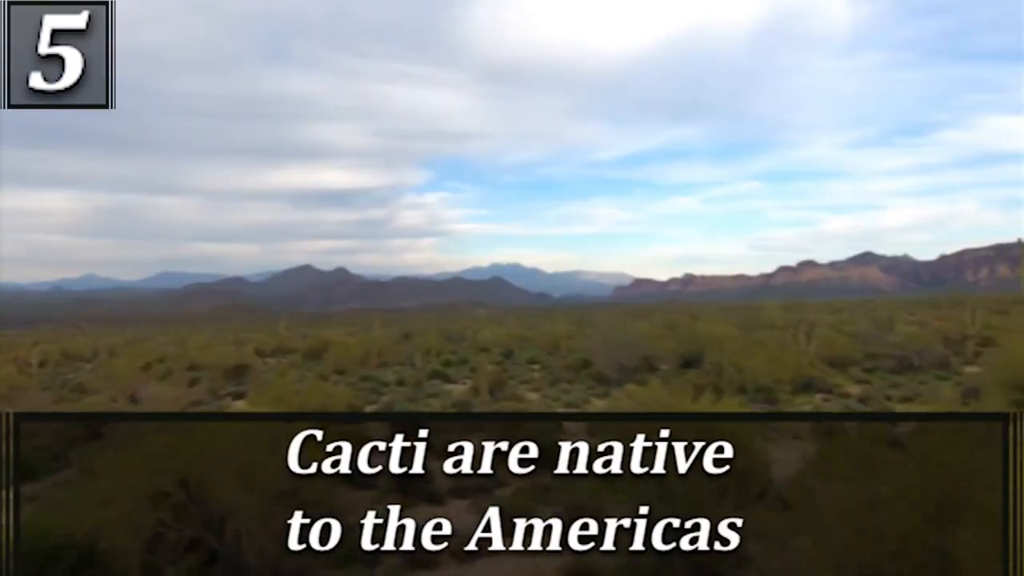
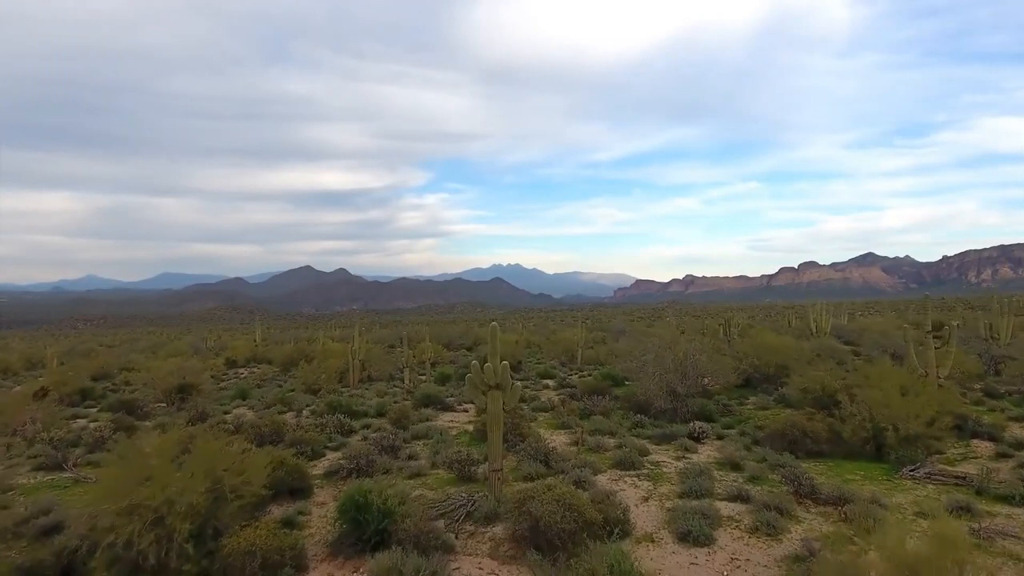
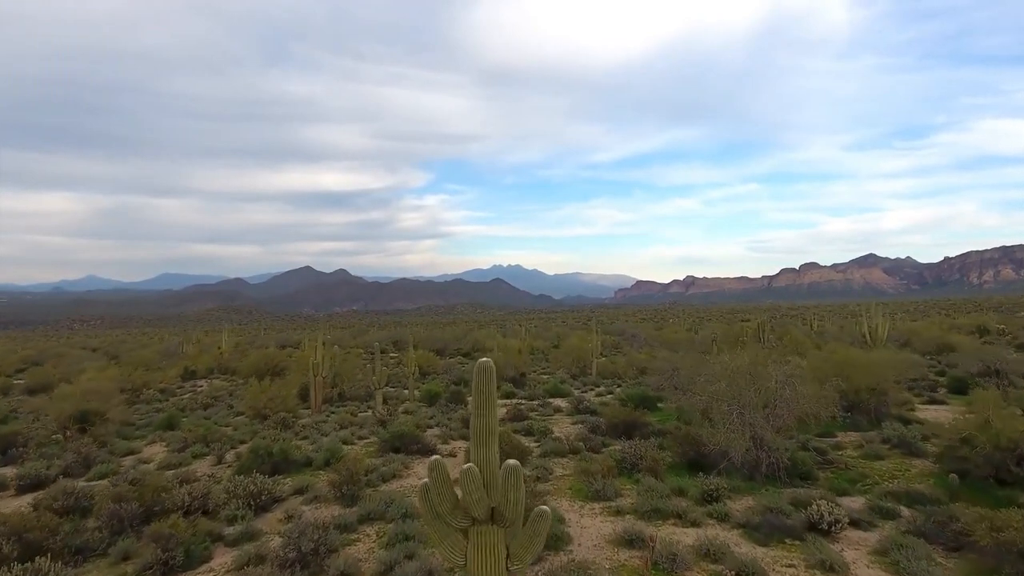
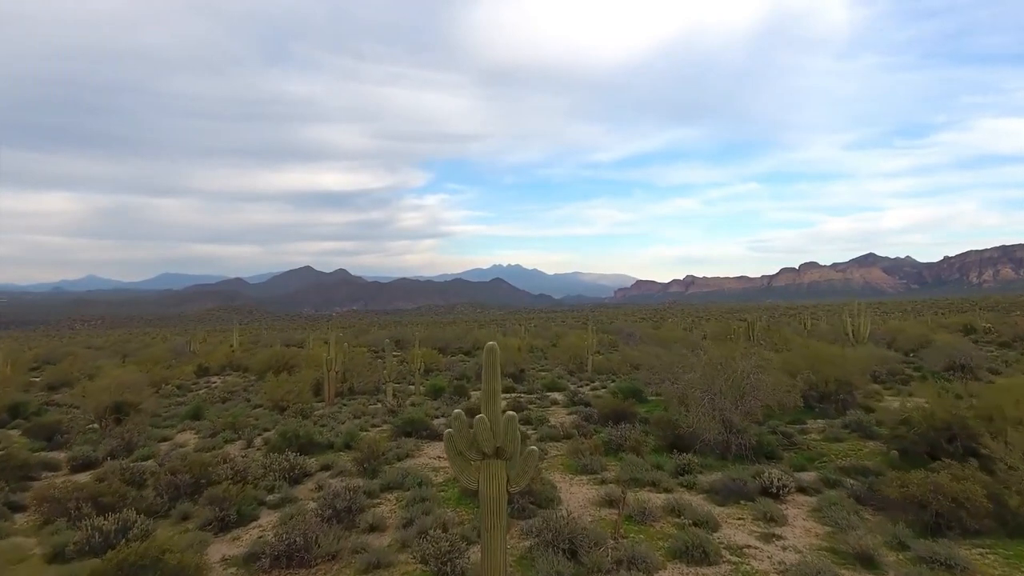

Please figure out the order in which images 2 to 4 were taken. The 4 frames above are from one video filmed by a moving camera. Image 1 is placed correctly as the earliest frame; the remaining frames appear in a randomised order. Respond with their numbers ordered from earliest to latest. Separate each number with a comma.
2, 4, 3
